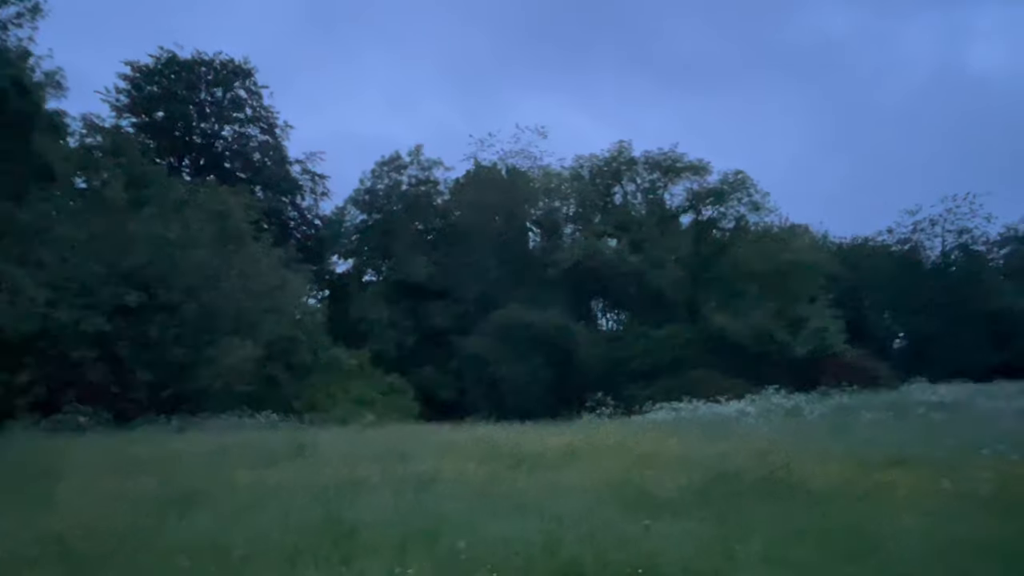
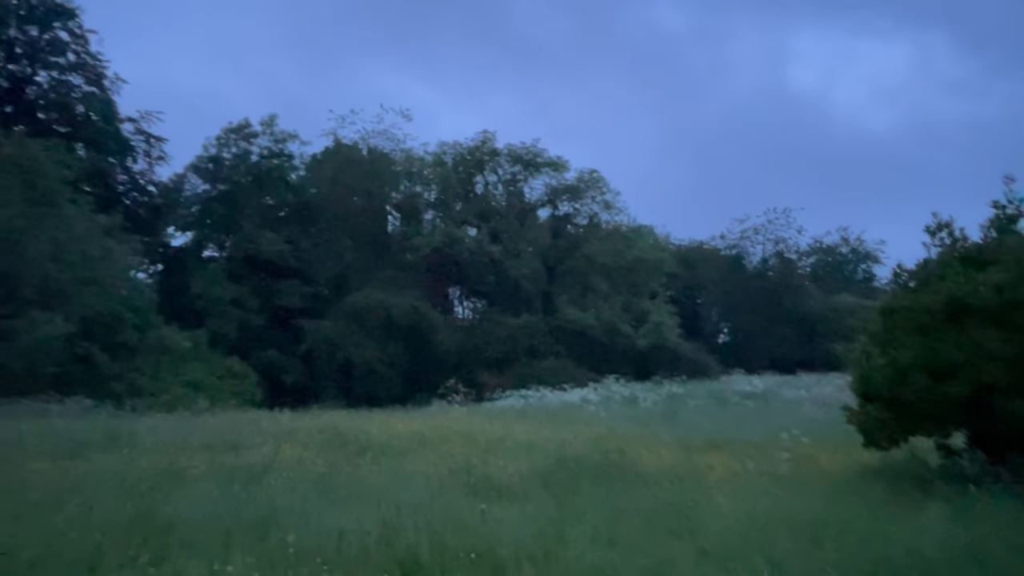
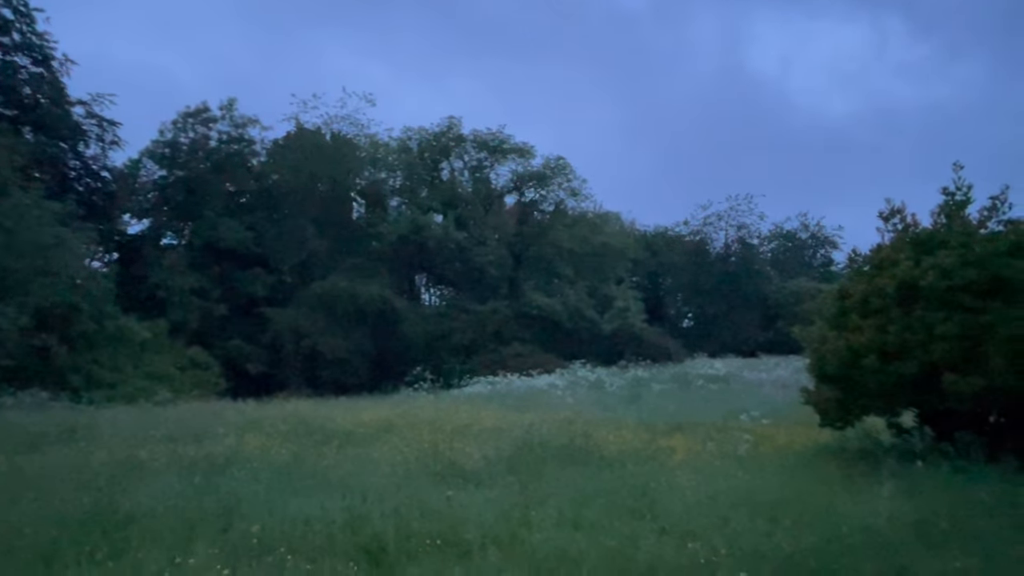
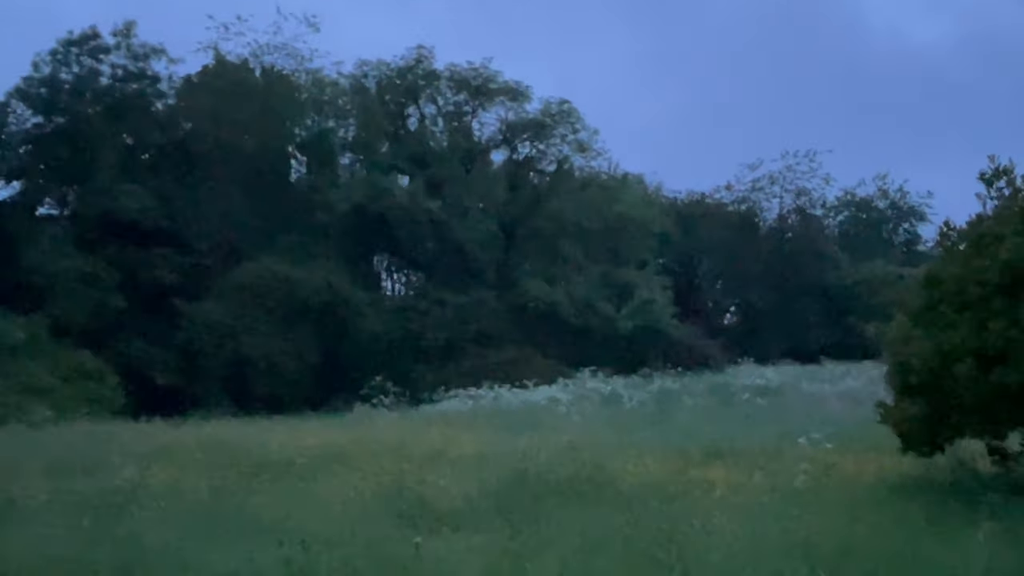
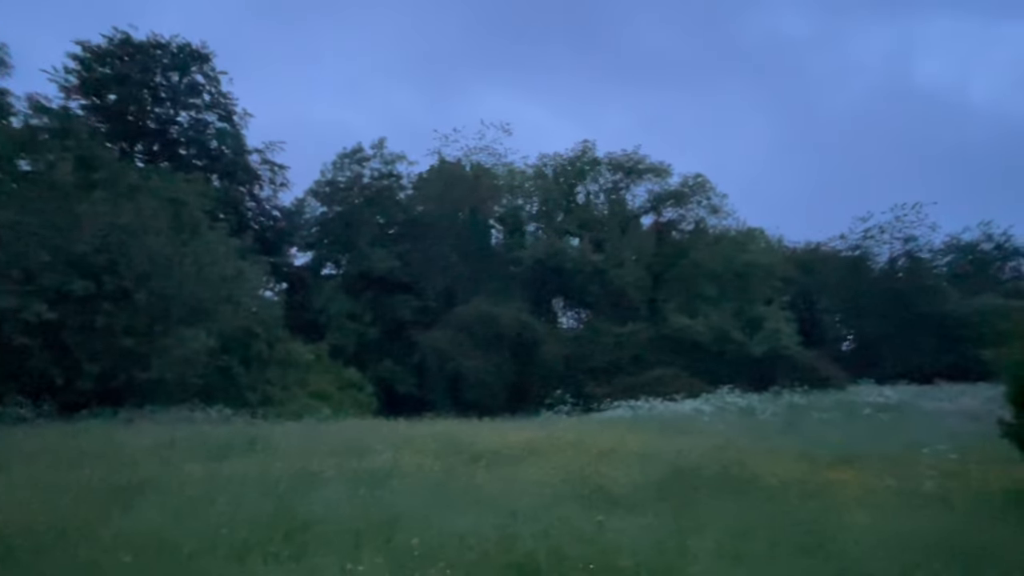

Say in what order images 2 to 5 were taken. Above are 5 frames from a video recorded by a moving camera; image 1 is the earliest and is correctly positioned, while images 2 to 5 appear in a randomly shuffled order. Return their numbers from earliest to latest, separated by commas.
5, 2, 3, 4
